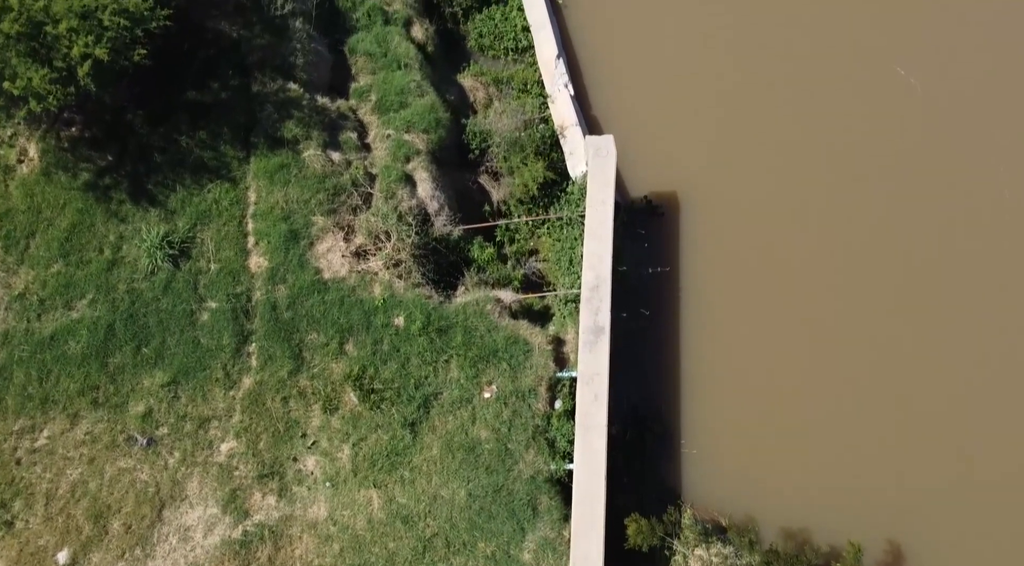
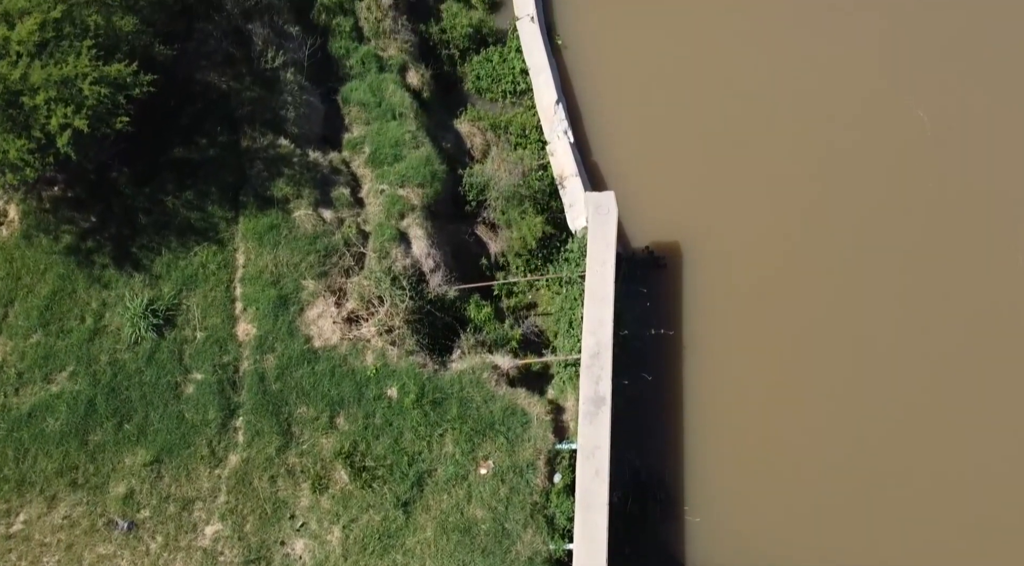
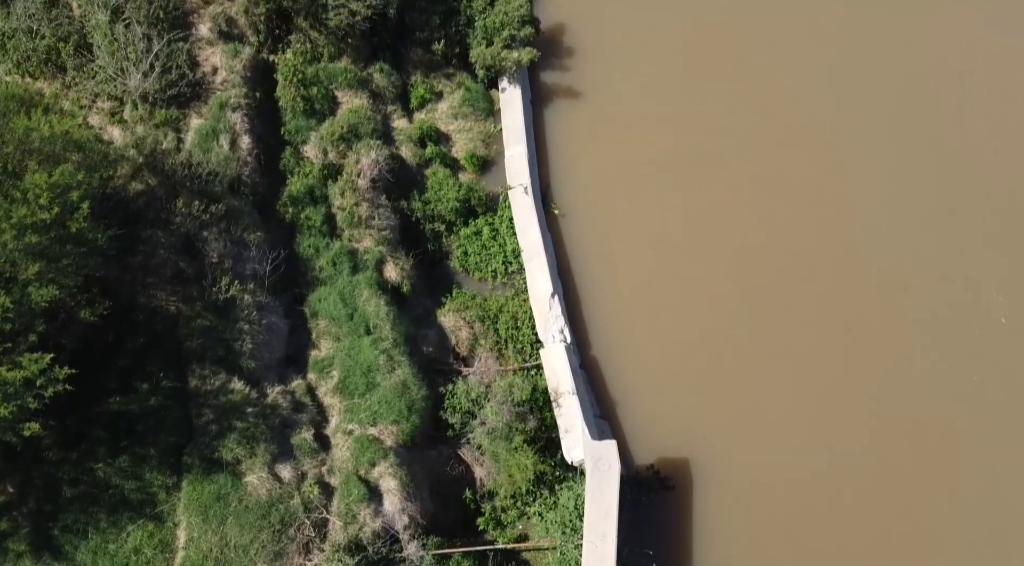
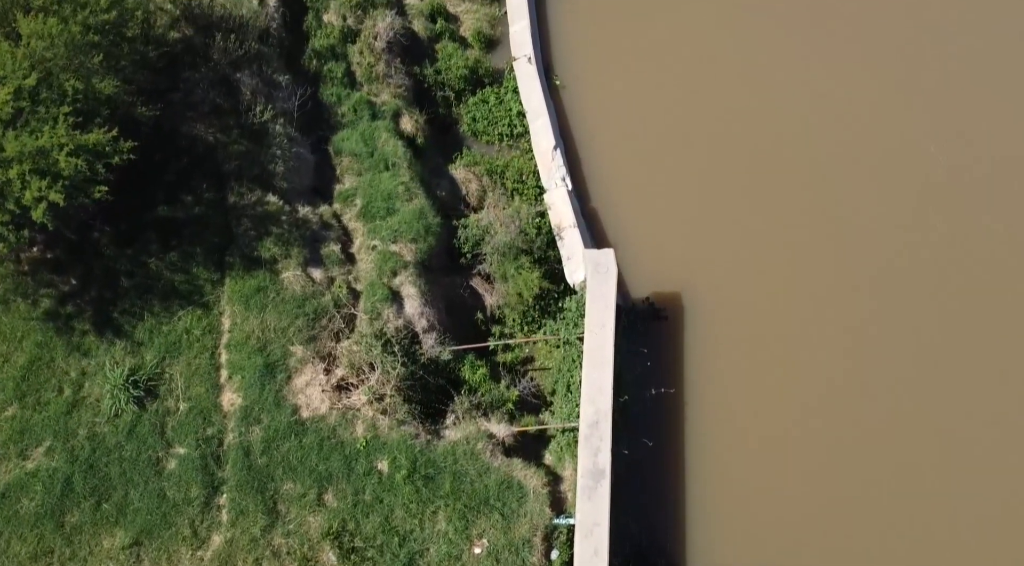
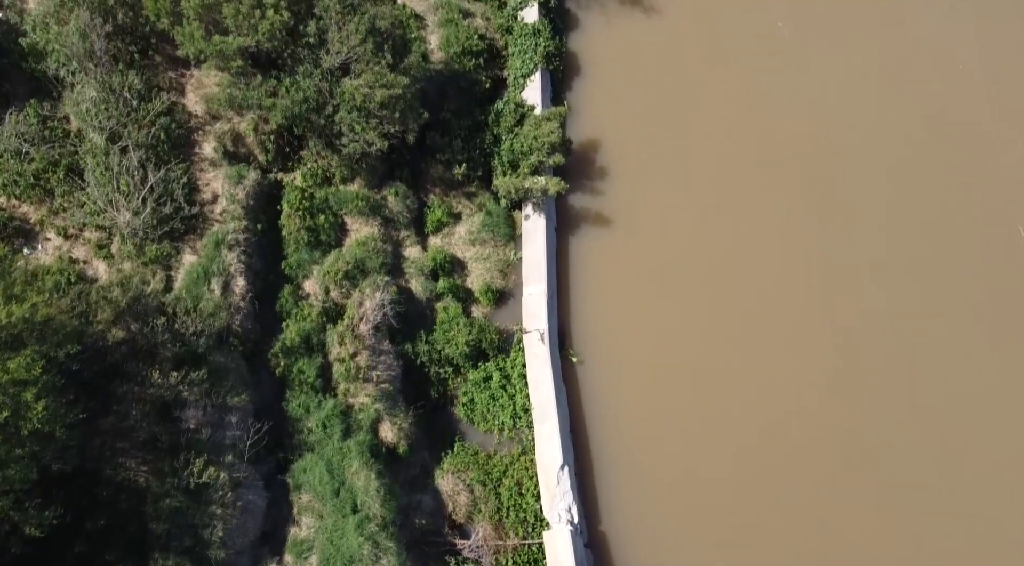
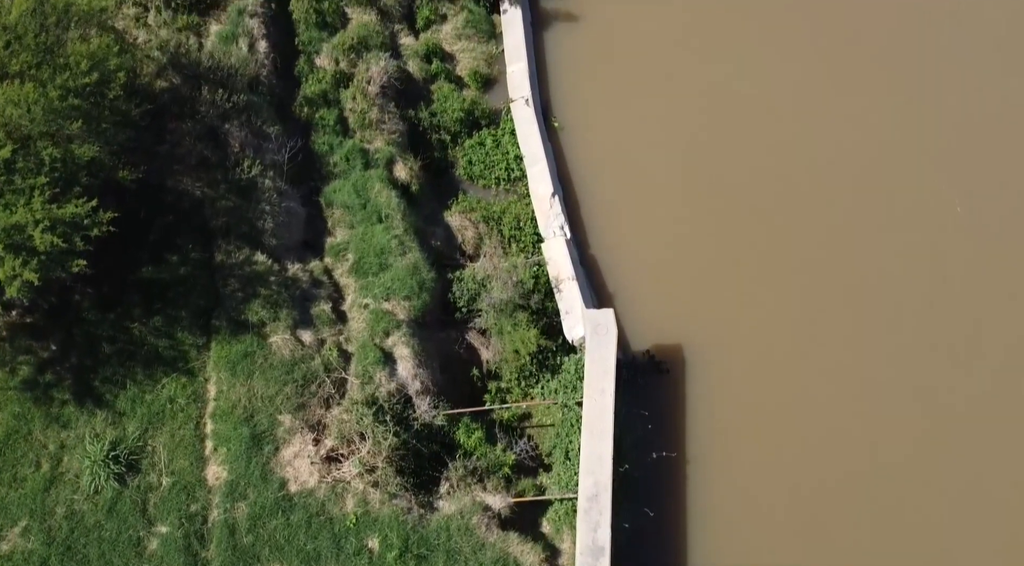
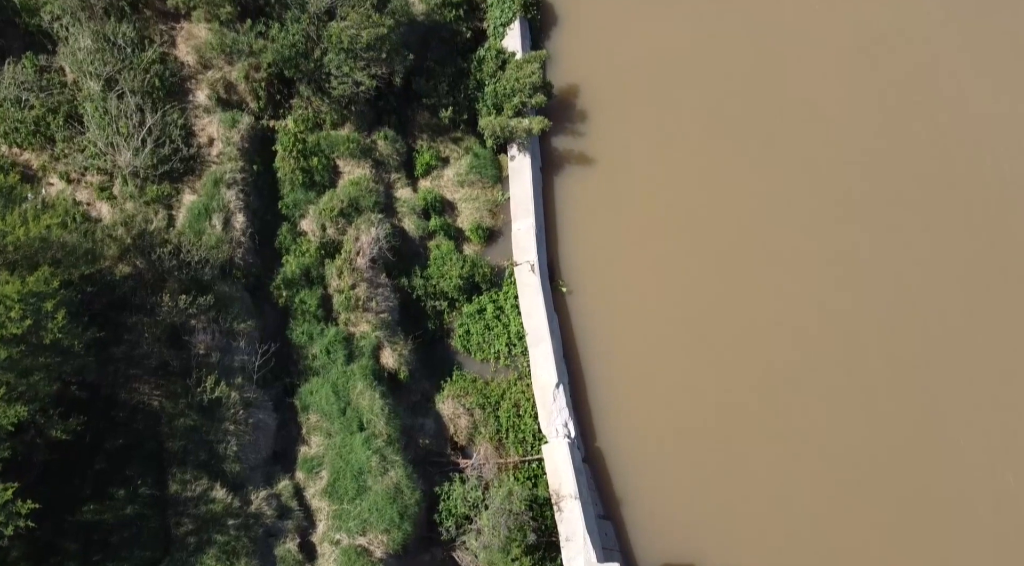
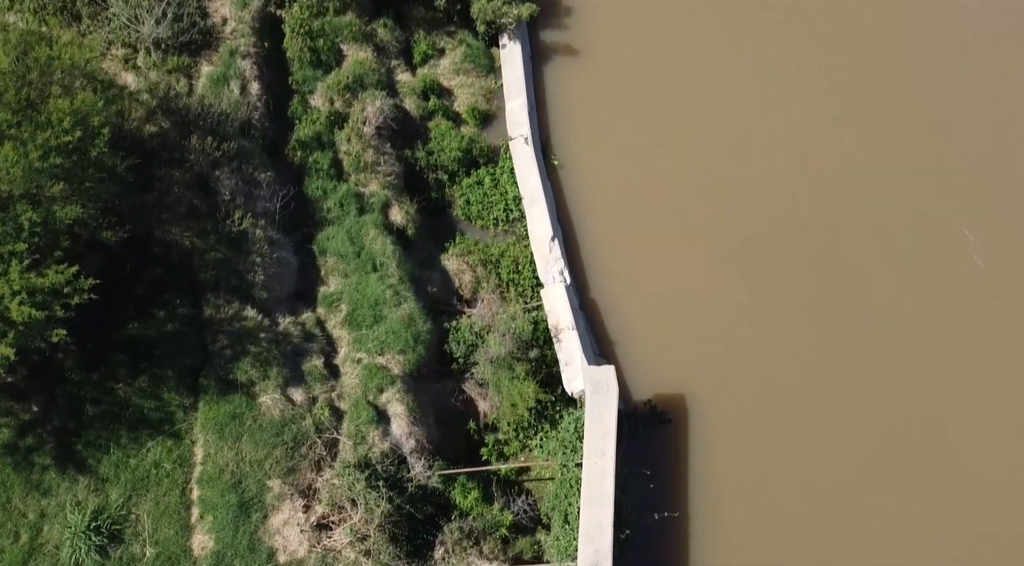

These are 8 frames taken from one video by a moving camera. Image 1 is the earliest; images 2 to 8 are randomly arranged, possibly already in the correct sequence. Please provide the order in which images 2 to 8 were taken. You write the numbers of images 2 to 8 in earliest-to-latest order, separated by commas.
2, 4, 6, 8, 3, 7, 5
